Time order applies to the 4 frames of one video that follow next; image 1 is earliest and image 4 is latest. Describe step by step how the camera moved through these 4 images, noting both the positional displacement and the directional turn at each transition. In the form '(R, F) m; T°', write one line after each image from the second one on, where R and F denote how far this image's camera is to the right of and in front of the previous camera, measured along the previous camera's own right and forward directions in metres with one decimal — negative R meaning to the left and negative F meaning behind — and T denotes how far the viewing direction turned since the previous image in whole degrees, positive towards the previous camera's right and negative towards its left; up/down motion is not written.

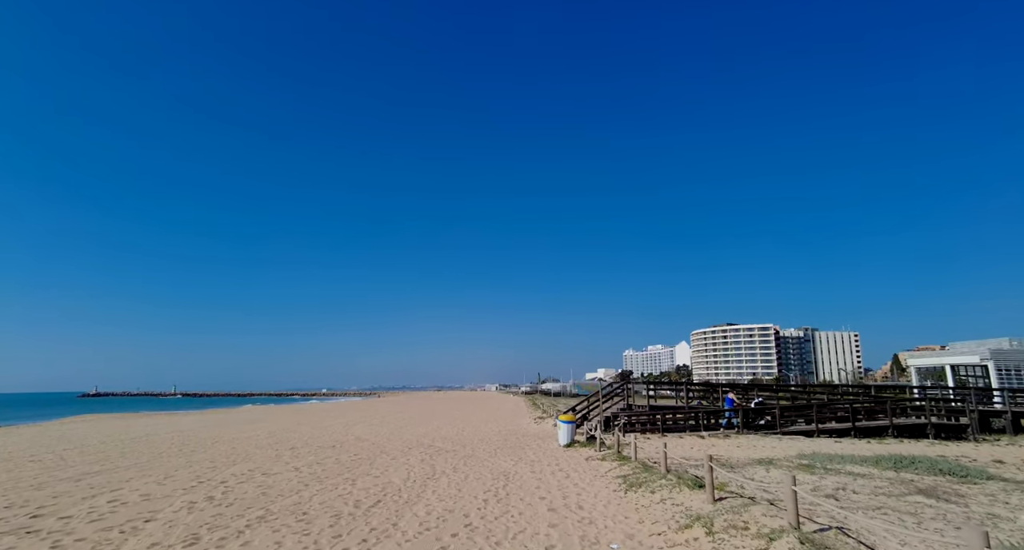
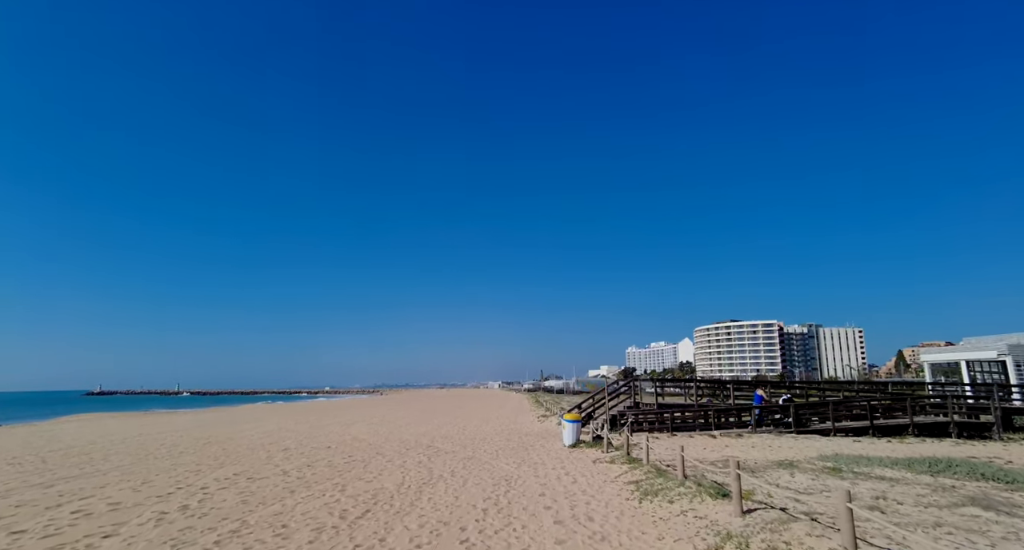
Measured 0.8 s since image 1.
(0.0, +0.8) m; 0°
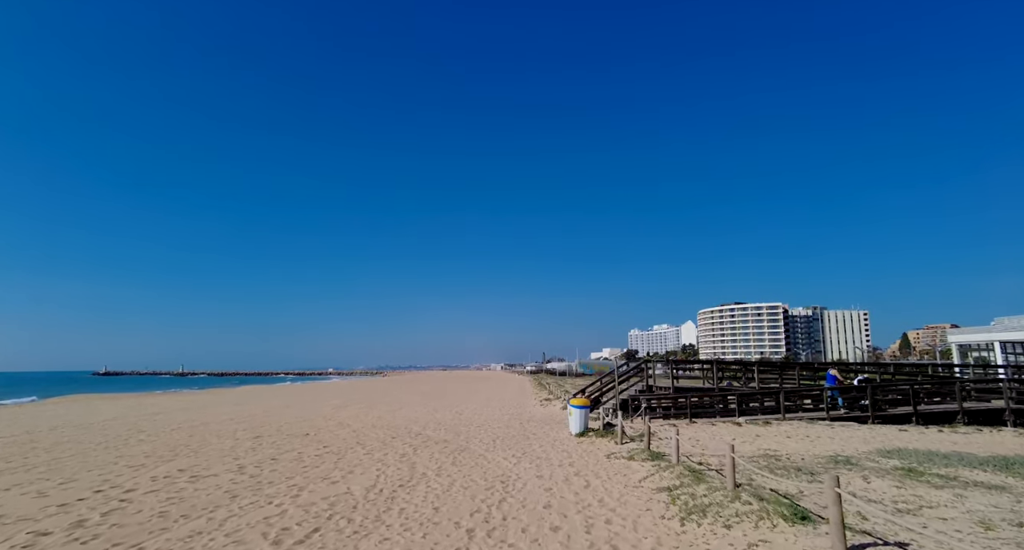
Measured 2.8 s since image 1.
(+0.1, +2.1) m; 0°
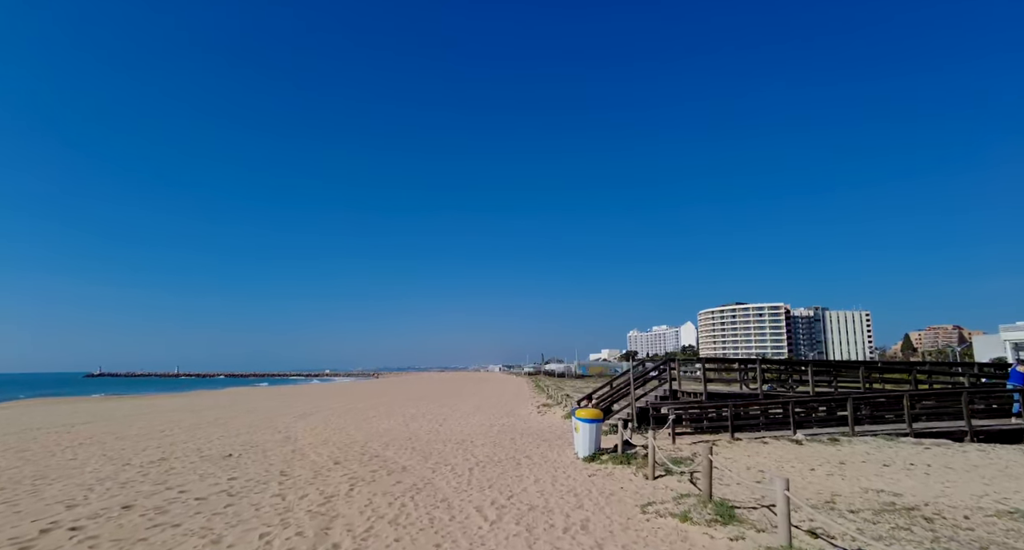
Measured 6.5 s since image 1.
(+0.3, +4.0) m; 0°
